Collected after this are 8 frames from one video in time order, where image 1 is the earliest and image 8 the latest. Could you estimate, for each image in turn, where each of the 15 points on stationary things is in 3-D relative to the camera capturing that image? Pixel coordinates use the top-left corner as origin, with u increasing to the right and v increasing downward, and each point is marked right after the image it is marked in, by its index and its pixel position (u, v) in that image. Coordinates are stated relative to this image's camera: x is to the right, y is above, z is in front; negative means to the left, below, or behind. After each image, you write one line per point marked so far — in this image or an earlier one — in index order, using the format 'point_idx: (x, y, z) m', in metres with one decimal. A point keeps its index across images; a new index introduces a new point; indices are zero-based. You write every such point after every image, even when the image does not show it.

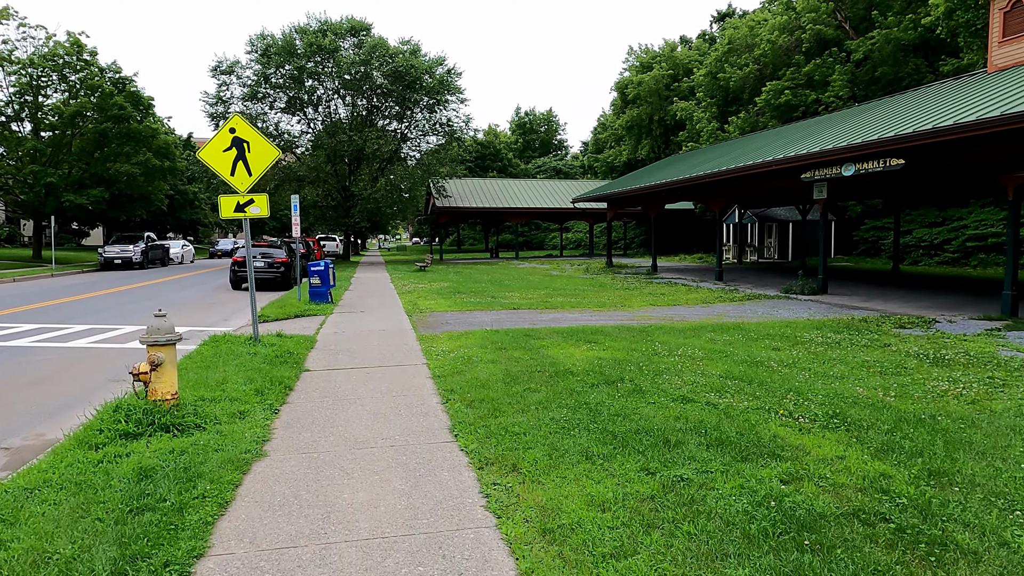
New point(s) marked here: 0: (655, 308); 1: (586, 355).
0: (+2.7, -0.4, +12.6) m
1: (+0.9, -0.8, +7.5) m
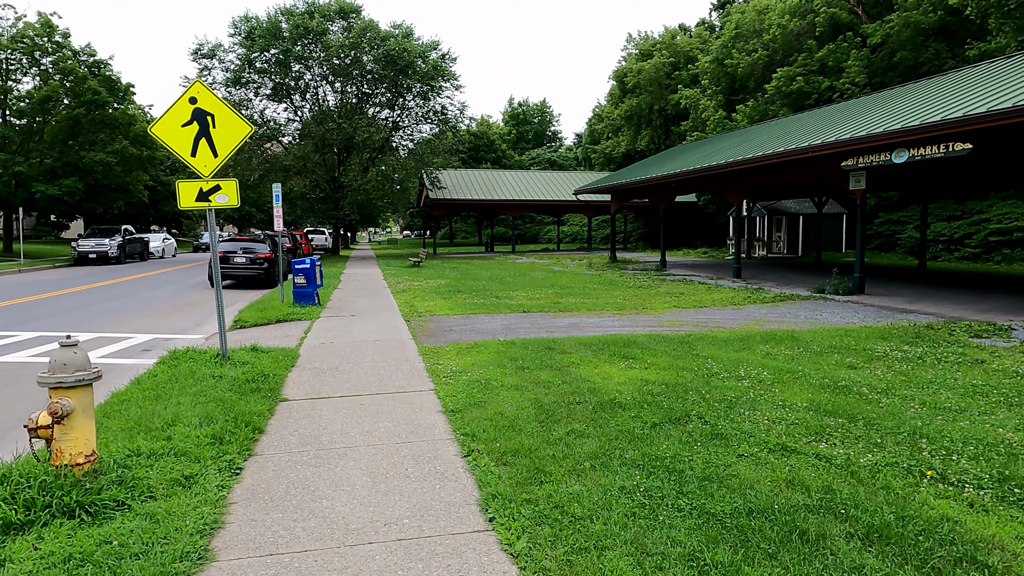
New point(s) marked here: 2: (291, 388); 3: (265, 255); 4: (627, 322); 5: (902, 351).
0: (+2.9, -0.4, +11.2) m
1: (+1.1, -0.8, +6.1) m
2: (-1.9, -0.9, +5.8) m
3: (-6.5, +0.9, +17.4) m
4: (+1.8, -0.5, +10.1) m
5: (+4.3, -0.7, +7.3) m
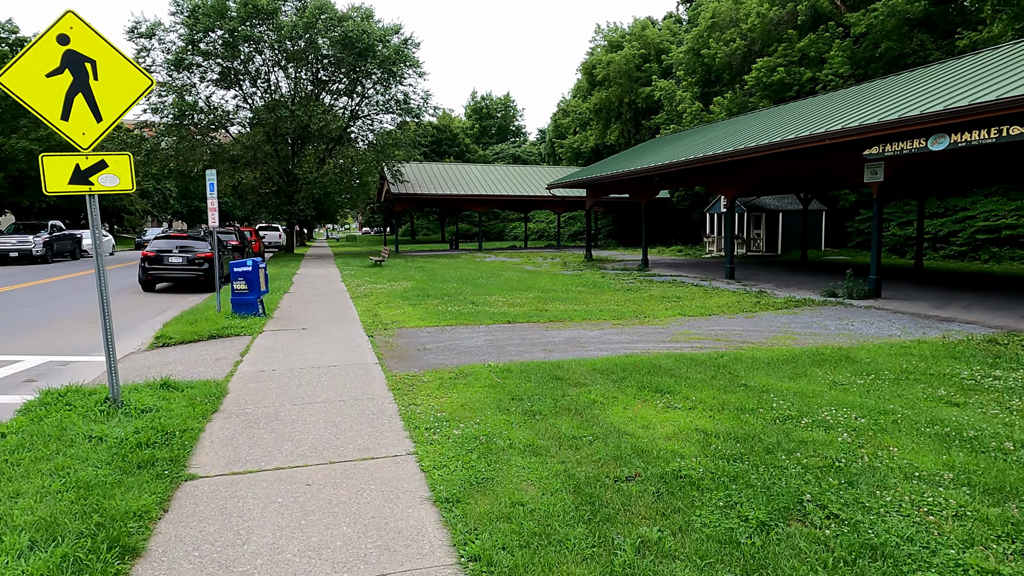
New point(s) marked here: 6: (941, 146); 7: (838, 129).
0: (+2.6, -0.5, +9.7) m
1: (+1.1, -1.0, +4.5) m
2: (-1.9, -1.0, +4.0) m
3: (-7.1, +0.8, +15.3) m
4: (+1.6, -0.6, +8.5) m
5: (+4.3, -0.8, +5.8) m
6: (+6.9, +2.2, +10.4) m
7: (+5.9, +2.9, +11.9) m
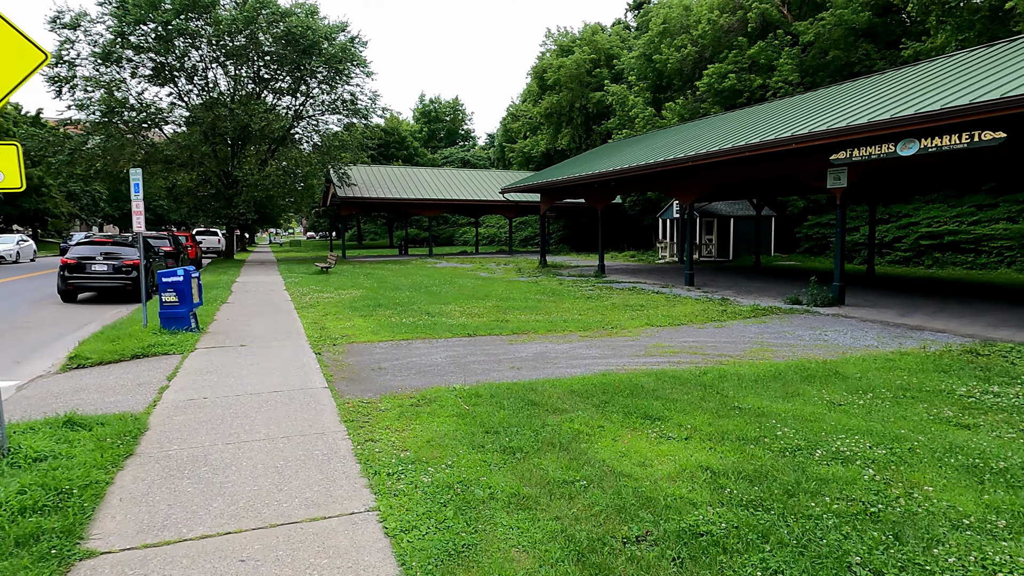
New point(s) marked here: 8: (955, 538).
0: (+2.1, -0.6, +9.3) m
1: (+1.0, -1.0, +4.0) m
2: (-1.9, -1.1, +3.2) m
3: (-8.0, +0.6, +14.0) m
4: (+1.1, -0.7, +7.9) m
5: (+4.0, -0.9, +5.5) m
6: (+6.2, +2.1, +10.3) m
7: (+5.2, +2.7, +11.7) m
8: (+2.0, -1.1, +3.0) m
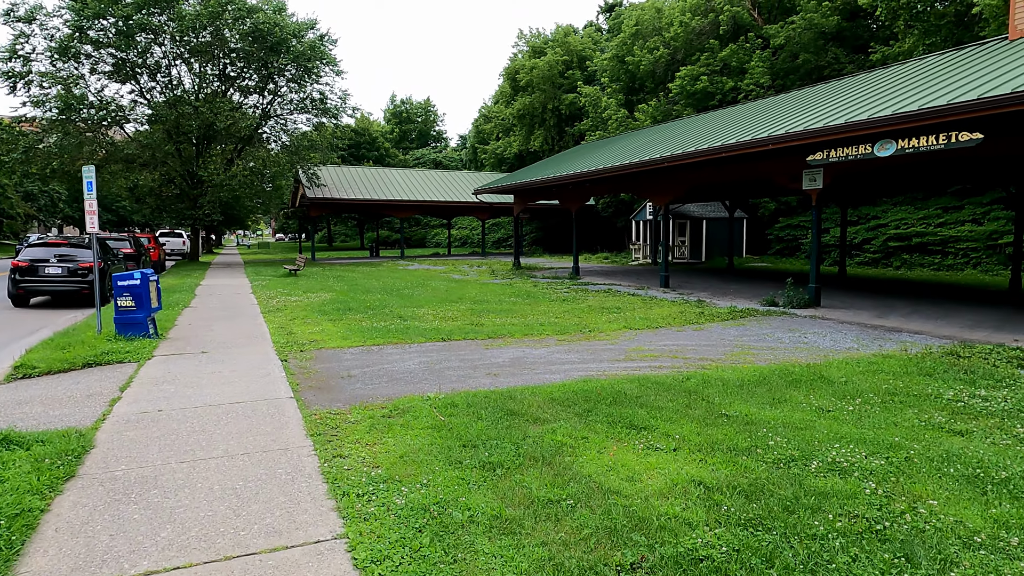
0: (+1.7, -0.7, +9.1) m
1: (+0.9, -1.1, +3.7) m
2: (-2.0, -1.1, +2.9) m
3: (-8.6, +0.5, +13.4) m
4: (+0.9, -0.8, +7.7) m
5: (+3.9, -0.9, +5.4) m
6: (+5.8, +2.1, +10.3) m
7: (+4.8, +2.7, +11.7) m
8: (+1.9, -1.1, +2.8) m
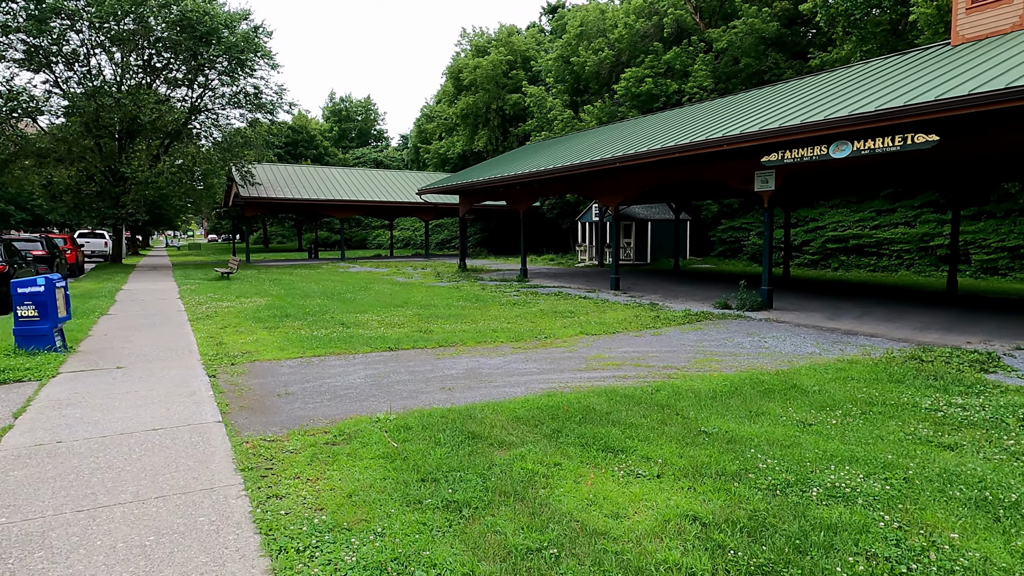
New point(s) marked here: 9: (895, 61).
0: (+1.1, -0.7, +8.7) m
1: (+0.7, -1.1, +3.3) m
2: (-2.1, -1.2, +2.2) m
3: (-9.5, +0.4, +12.1) m
4: (+0.4, -0.8, +7.2) m
5: (+3.5, -0.9, +5.2) m
6: (+5.1, +2.1, +10.3) m
7: (+3.9, +2.7, +11.6) m
8: (+1.8, -1.2, +2.4) m
9: (+7.4, +4.4, +12.9) m
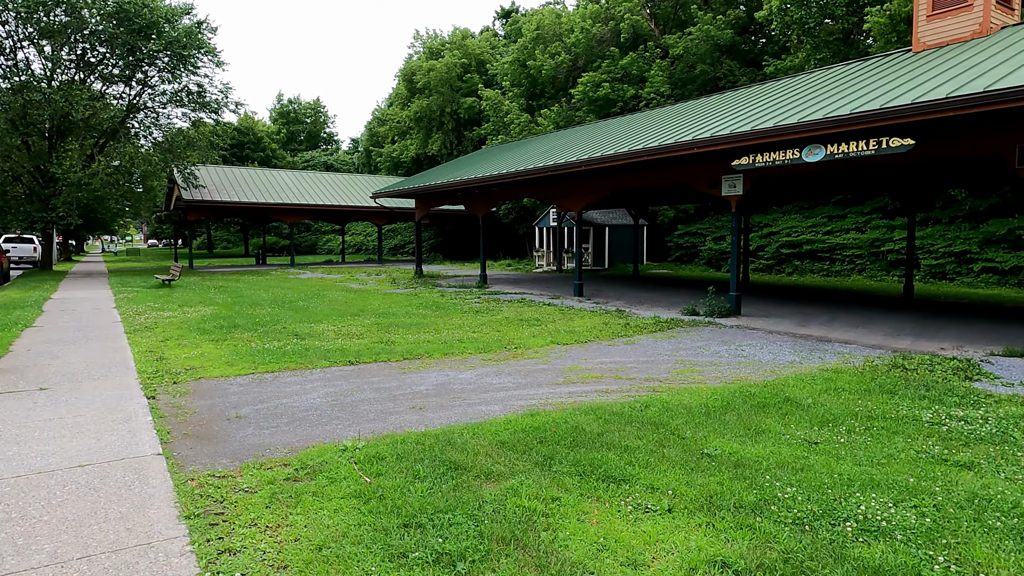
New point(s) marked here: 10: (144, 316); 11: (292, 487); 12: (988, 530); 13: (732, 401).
0: (+0.7, -0.8, +8.3) m
1: (+0.7, -1.2, +2.9) m
2: (-2.0, -1.3, +1.5) m
3: (-10.1, +0.2, +11.0) m
4: (+0.1, -0.9, +6.8) m
5: (+3.4, -1.0, +5.0) m
6: (+4.6, +2.0, +10.1) m
7: (+3.3, +2.6, +11.4) m
8: (+1.9, -1.2, +2.1) m
9: (+6.7, +4.3, +13.0) m
10: (-6.5, -0.5, +11.7) m
11: (-1.2, -1.1, +3.6) m
12: (+2.3, -1.1, +3.2) m
13: (+1.9, -1.0, +5.6) m
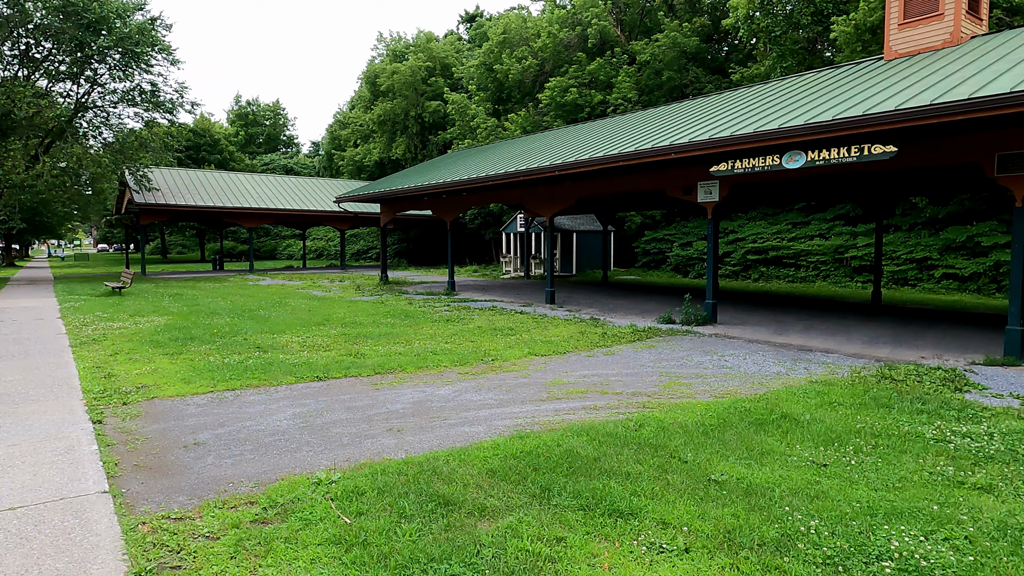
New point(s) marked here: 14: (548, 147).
0: (+0.5, -0.9, +7.9) m
1: (+0.8, -1.2, +2.5) m
2: (-1.9, -1.3, +1.1) m
3: (-10.6, 0.0, +10.0) m
4: (-0.1, -1.0, +6.4) m
5: (+3.3, -1.1, +4.8) m
6: (+4.2, +1.9, +10.0) m
7: (+2.8, +2.4, +11.2) m
8: (+2.0, -1.3, +1.8) m
9: (+6.1, +4.2, +13.0) m
10: (-6.9, -0.6, +11.0) m
11: (-1.2, -1.2, +3.2) m
12: (+2.3, -1.2, +2.9) m
13: (+1.7, -1.0, +5.4) m
14: (+1.0, +3.8, +18.2) m
